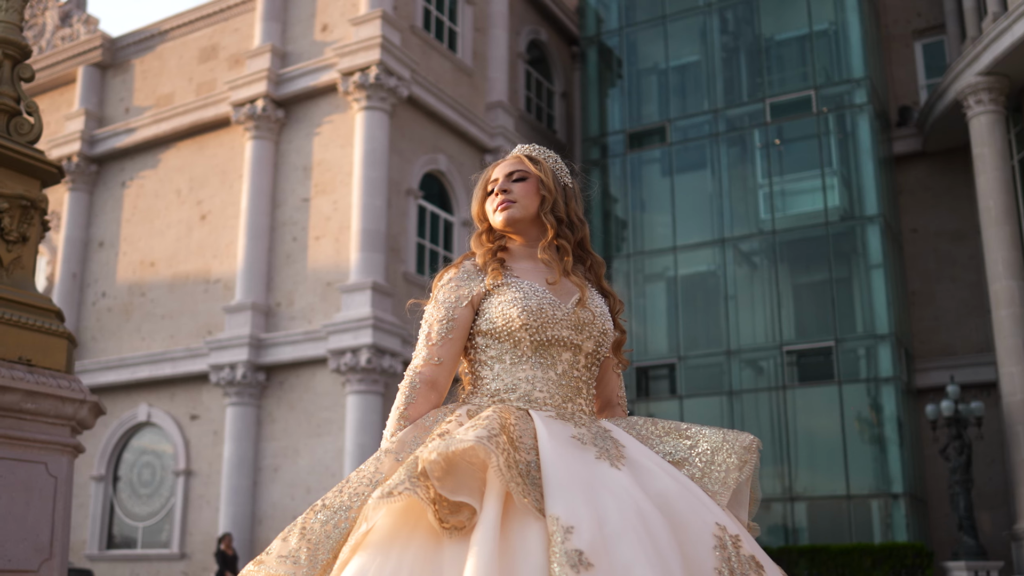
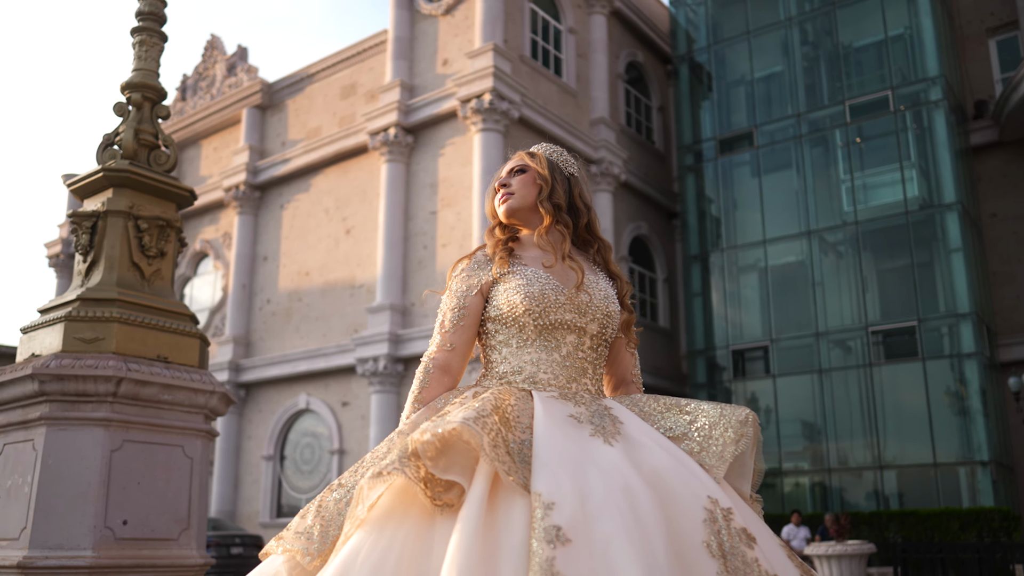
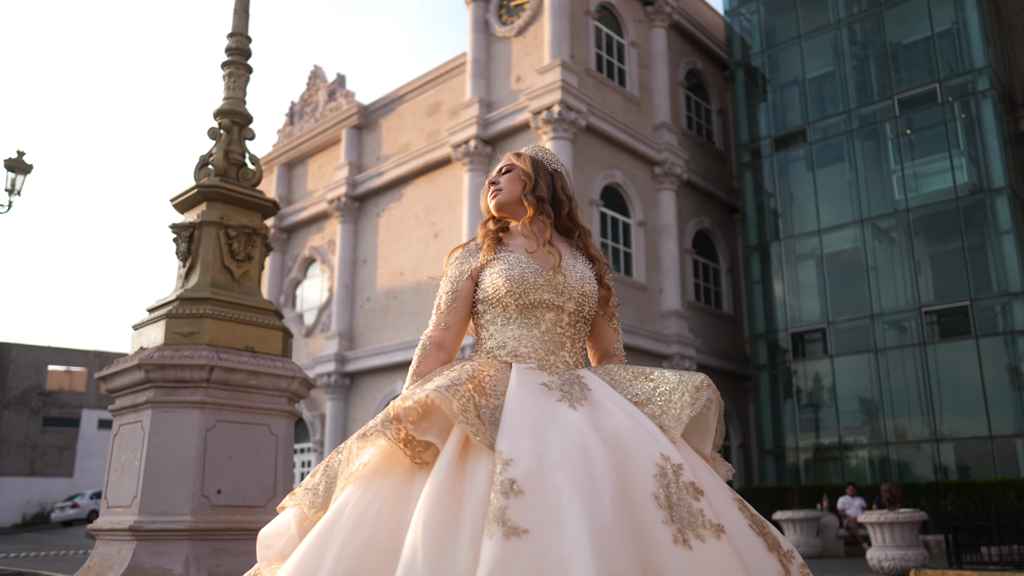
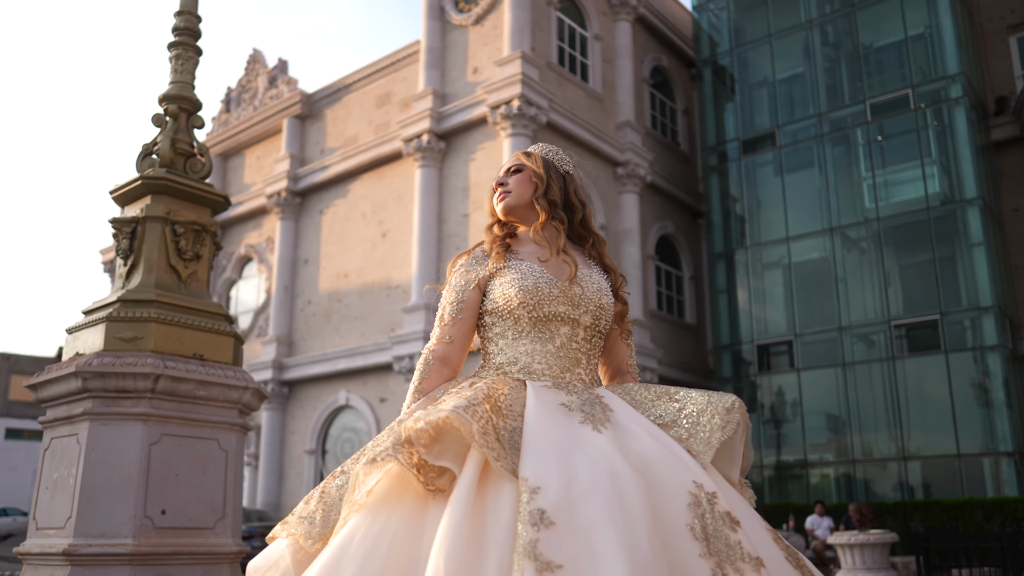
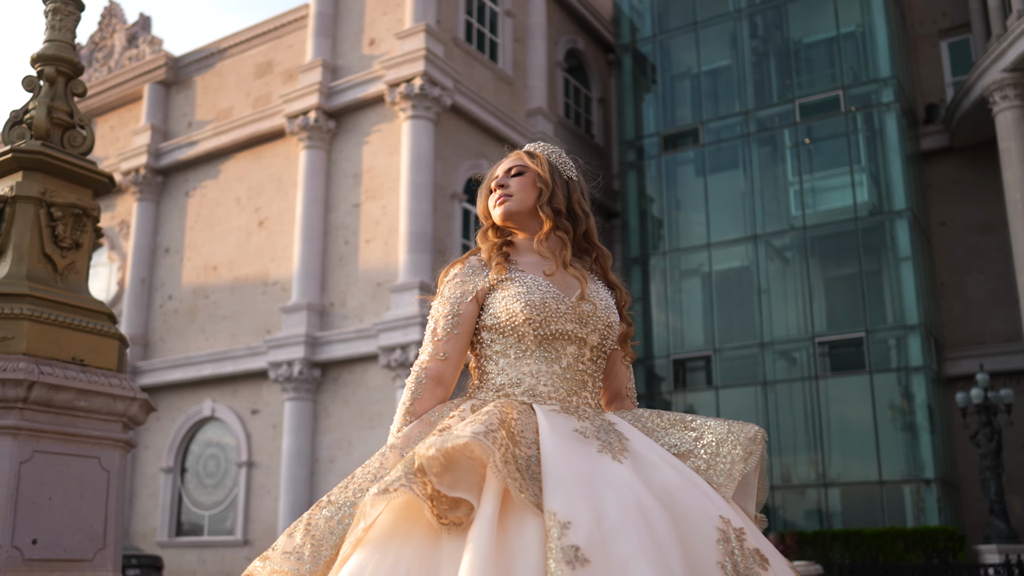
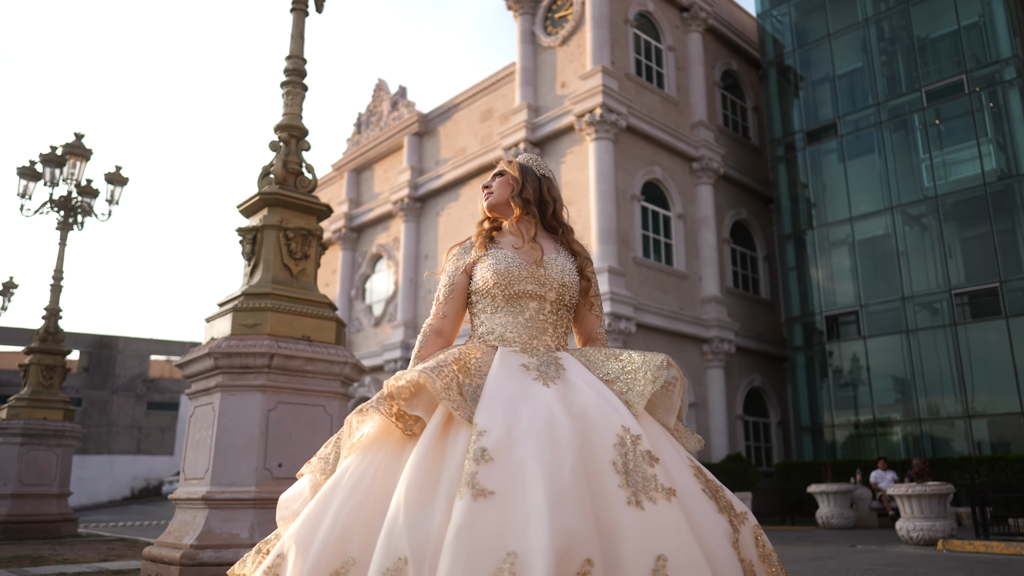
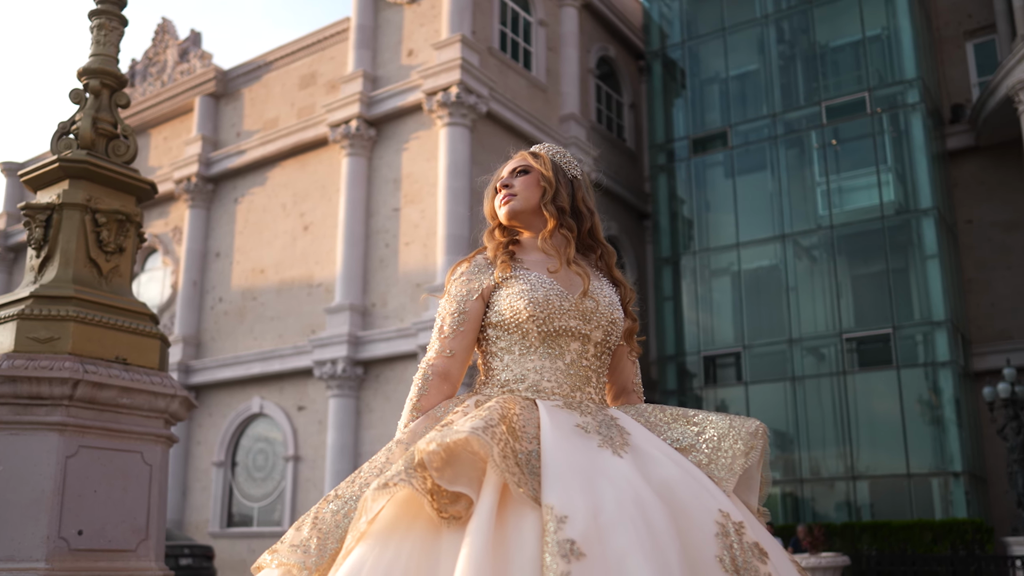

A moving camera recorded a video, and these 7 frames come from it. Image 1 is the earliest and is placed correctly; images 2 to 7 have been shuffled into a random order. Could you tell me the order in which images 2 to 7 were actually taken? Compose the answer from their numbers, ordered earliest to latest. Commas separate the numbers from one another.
5, 7, 2, 4, 3, 6
